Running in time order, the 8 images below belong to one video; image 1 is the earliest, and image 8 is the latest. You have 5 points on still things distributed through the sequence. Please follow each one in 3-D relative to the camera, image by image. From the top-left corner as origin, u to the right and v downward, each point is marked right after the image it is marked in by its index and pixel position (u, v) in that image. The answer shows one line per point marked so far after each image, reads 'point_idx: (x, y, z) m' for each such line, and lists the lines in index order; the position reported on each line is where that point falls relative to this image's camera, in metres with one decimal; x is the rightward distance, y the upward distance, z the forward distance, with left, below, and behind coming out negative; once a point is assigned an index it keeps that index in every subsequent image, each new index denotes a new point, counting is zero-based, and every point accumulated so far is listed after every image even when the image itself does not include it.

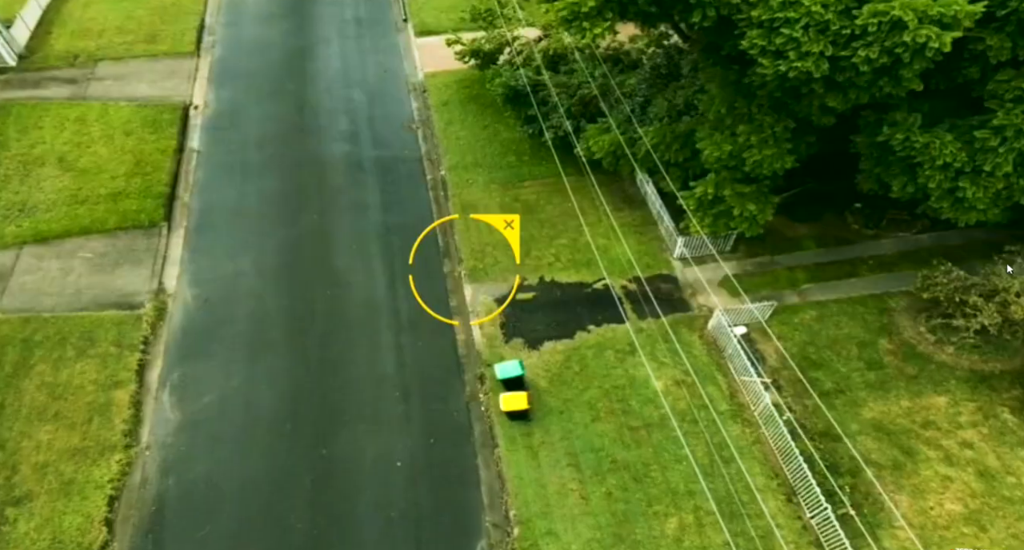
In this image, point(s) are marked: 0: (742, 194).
0: (+4.9, +1.8, +17.8) m
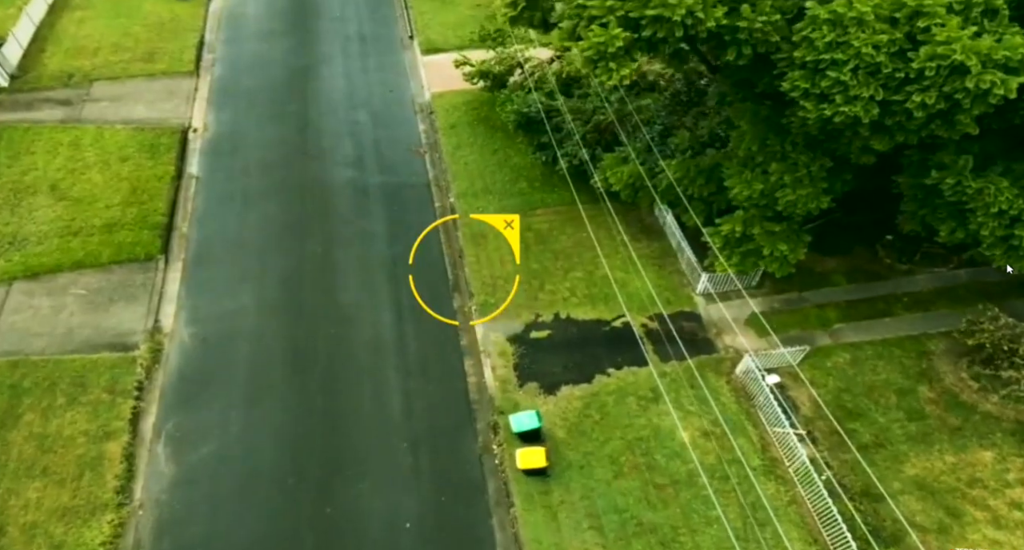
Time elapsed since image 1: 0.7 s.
0: (+5.3, +0.9, +16.7) m
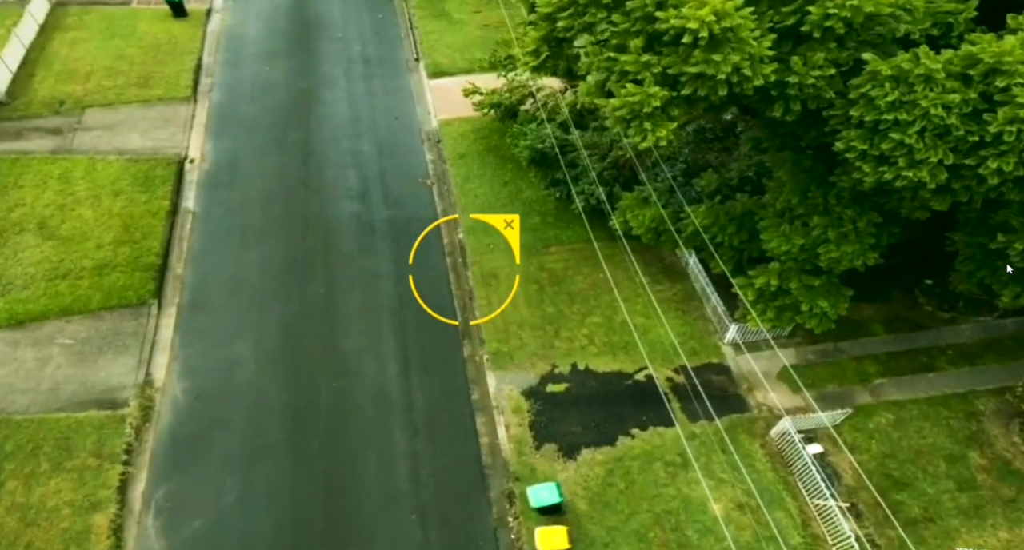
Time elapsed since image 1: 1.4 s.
0: (+5.6, -0.2, +15.5) m
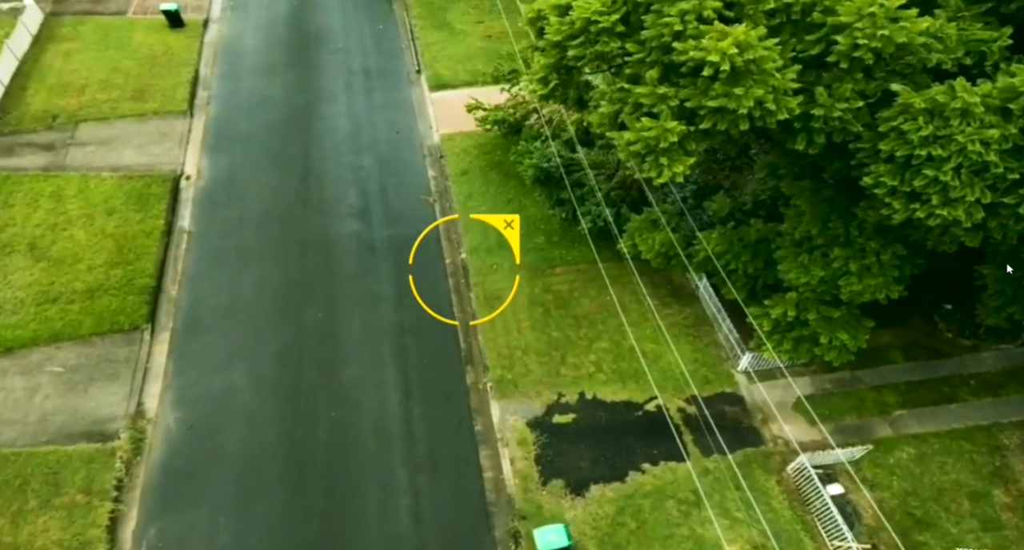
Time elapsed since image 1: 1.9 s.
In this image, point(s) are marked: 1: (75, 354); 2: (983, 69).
0: (+5.7, -0.8, +14.8) m
1: (-9.9, -1.8, +18.9) m
2: (+7.4, +3.3, +13.1) m
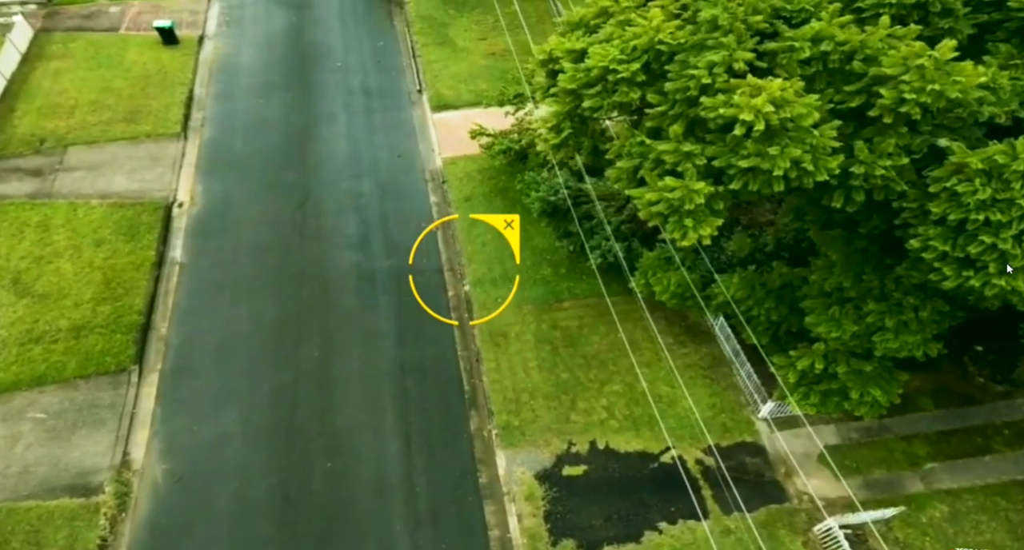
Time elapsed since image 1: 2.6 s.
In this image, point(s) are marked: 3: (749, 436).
0: (+5.8, -1.6, +13.8) m
1: (-9.8, -2.7, +17.9) m
2: (+7.5, +2.5, +12.1) m
3: (+4.7, -3.2, +16.7) m
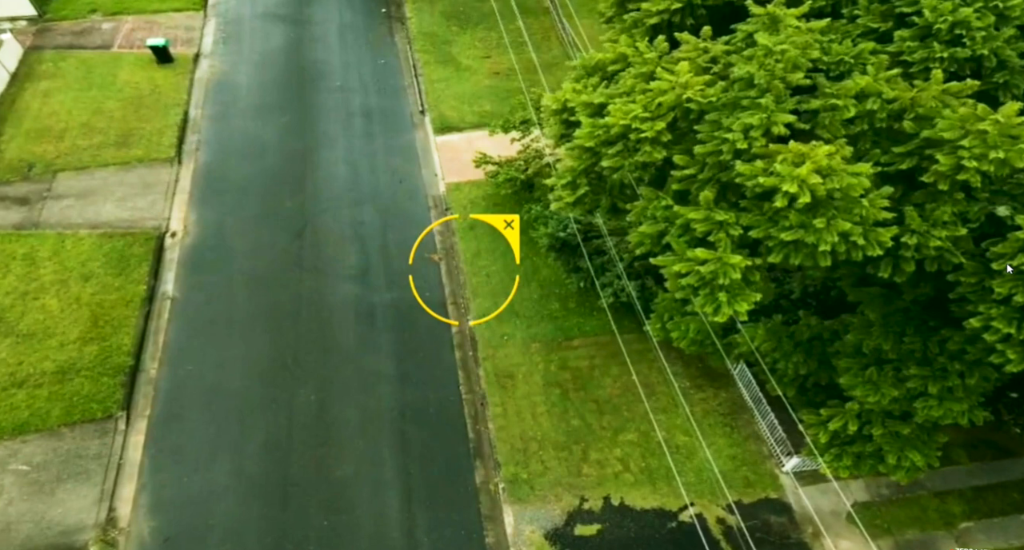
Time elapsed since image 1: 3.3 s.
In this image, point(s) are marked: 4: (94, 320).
0: (+6.0, -2.5, +12.9) m
1: (-9.6, -3.6, +17.0) m
2: (+7.6, +1.6, +11.1) m
3: (+4.9, -4.1, +15.7) m
4: (-9.8, -1.1, +19.4) m
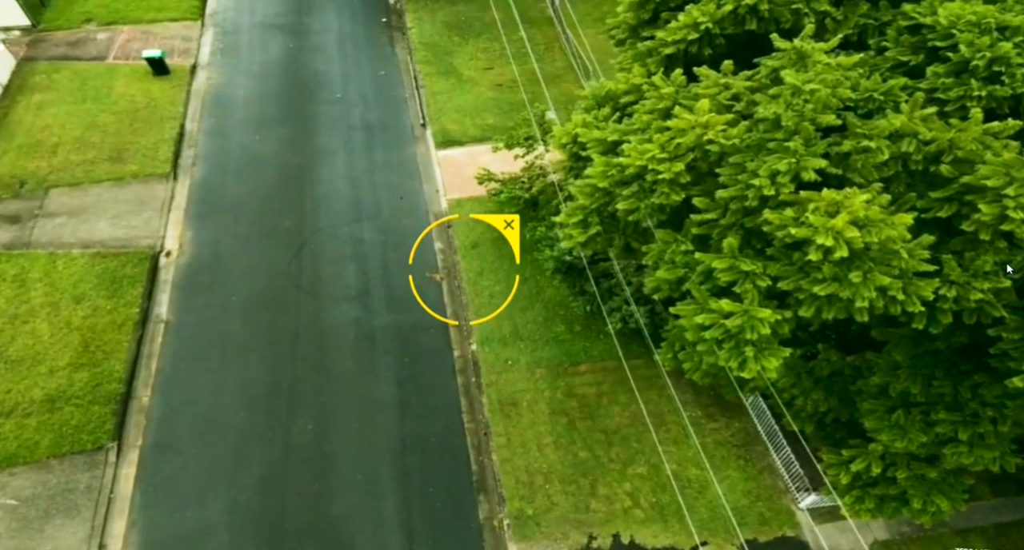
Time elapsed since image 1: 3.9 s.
0: (+6.1, -3.0, +12.3) m
1: (-9.5, -4.1, +16.4) m
2: (+7.7, +1.1, +10.5) m
3: (+5.0, -4.6, +15.1) m
4: (-9.7, -1.6, +18.8) m
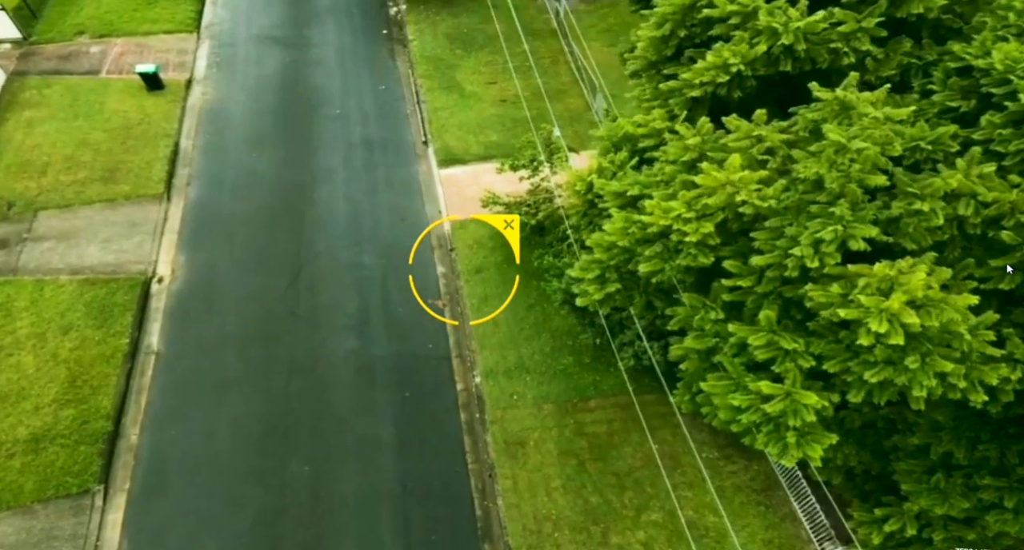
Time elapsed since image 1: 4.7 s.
0: (+6.2, -3.7, +11.4) m
1: (-9.4, -4.8, +15.6) m
2: (+7.8, +0.4, +9.7) m
3: (+5.1, -5.3, +14.3) m
4: (-9.5, -2.3, +18.0) m
